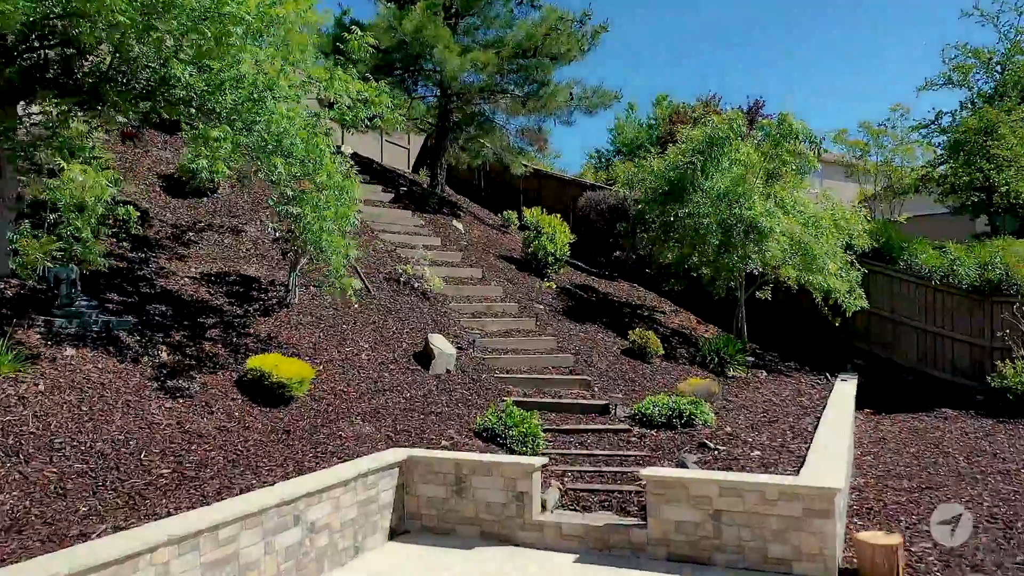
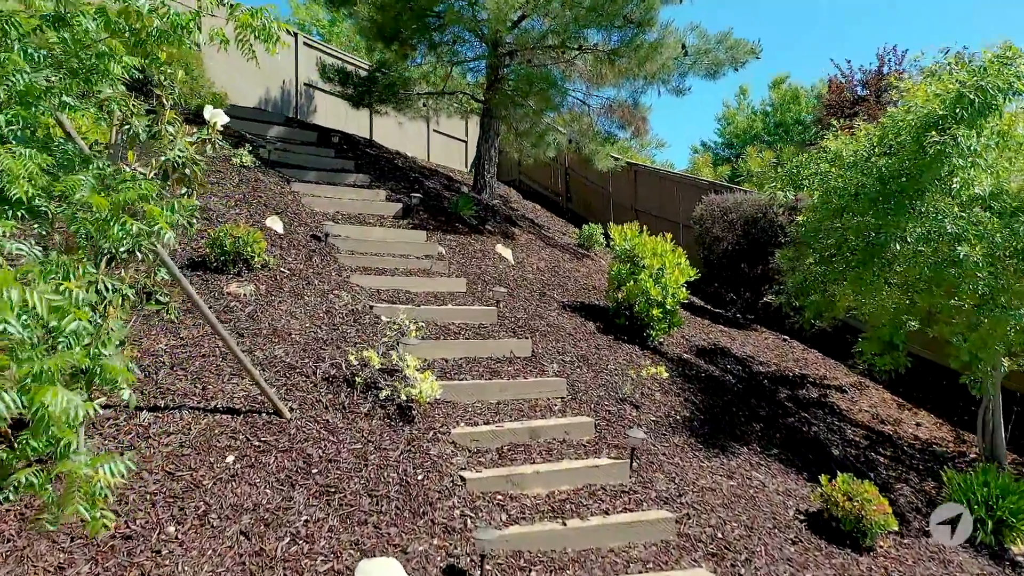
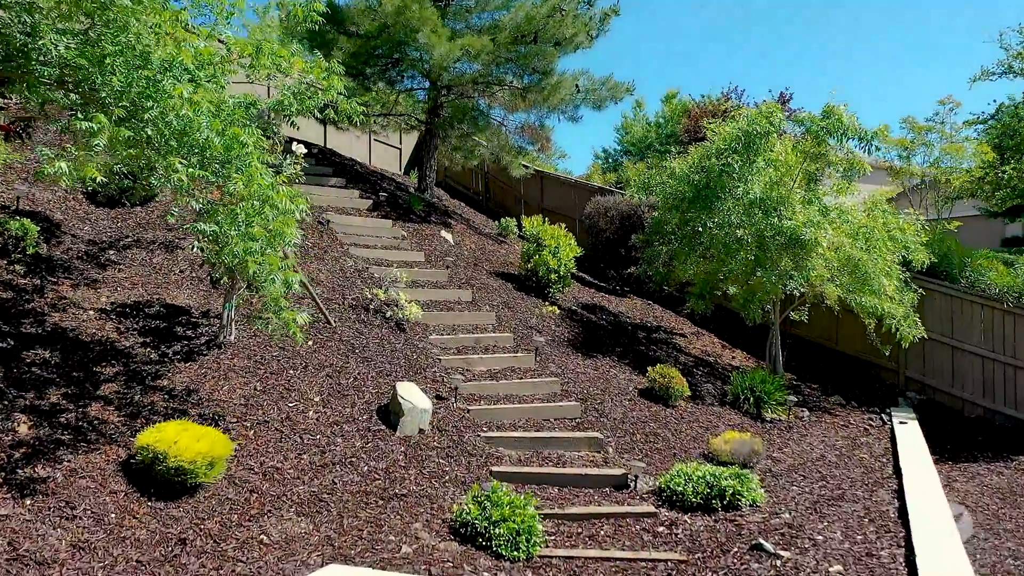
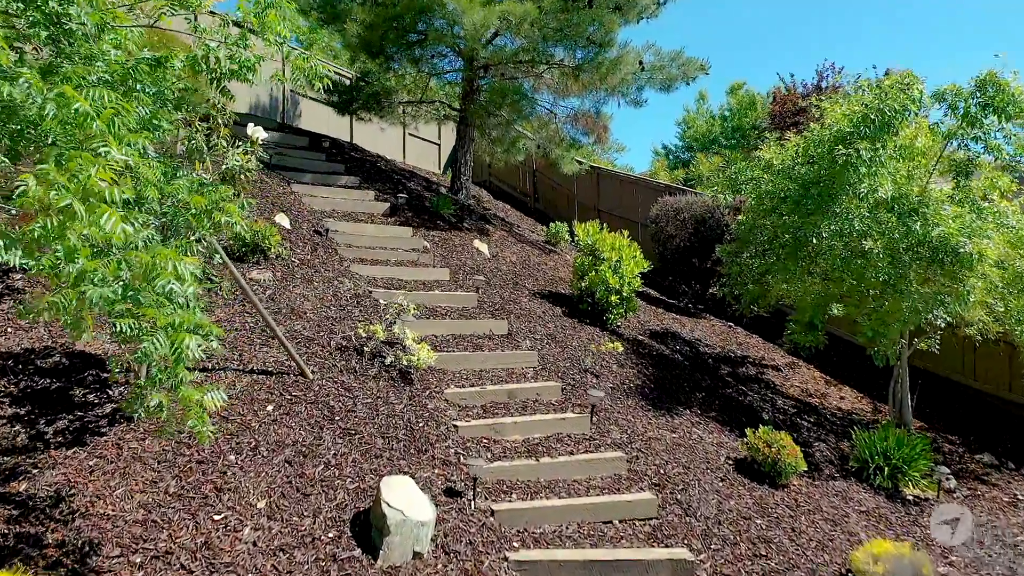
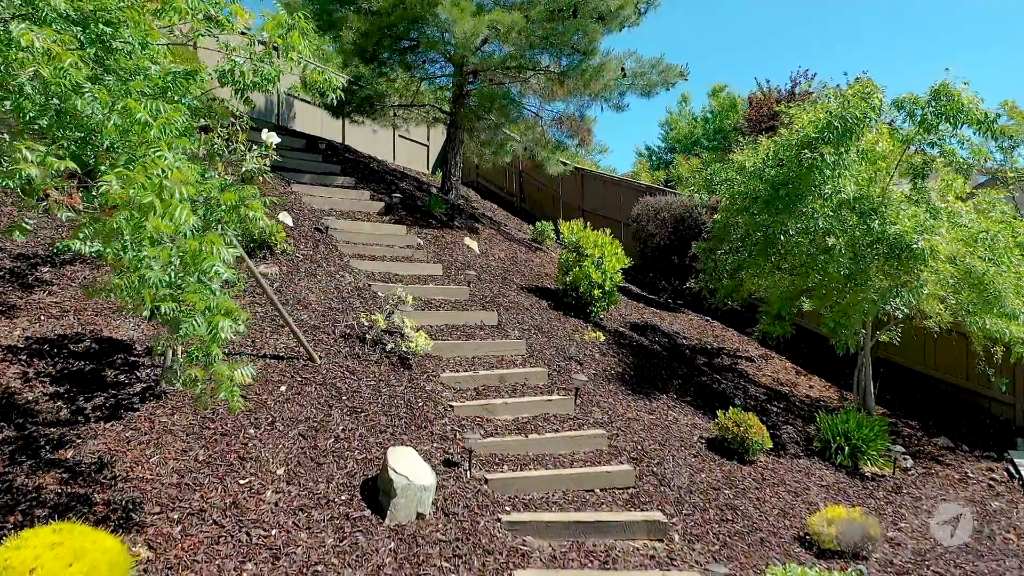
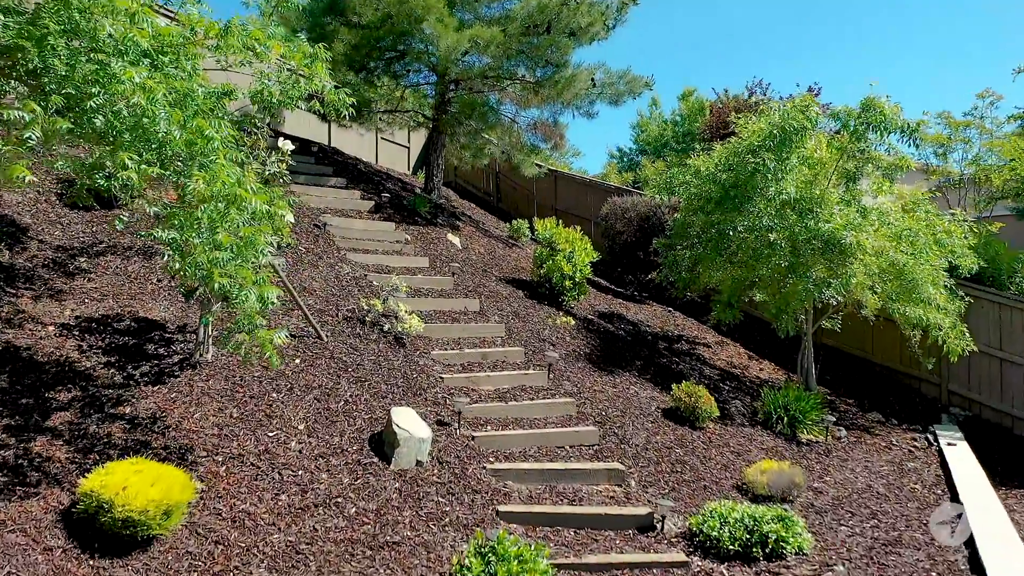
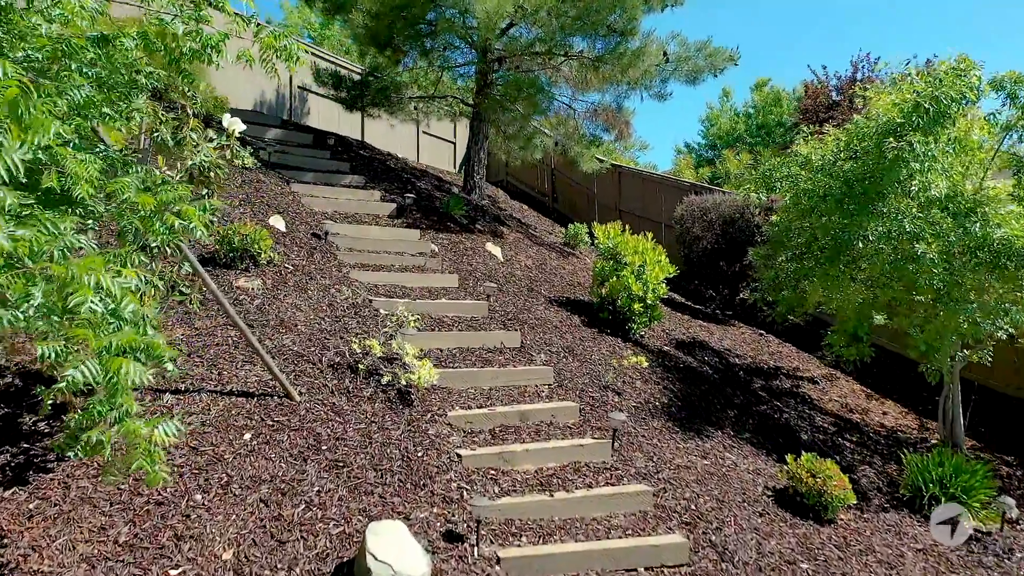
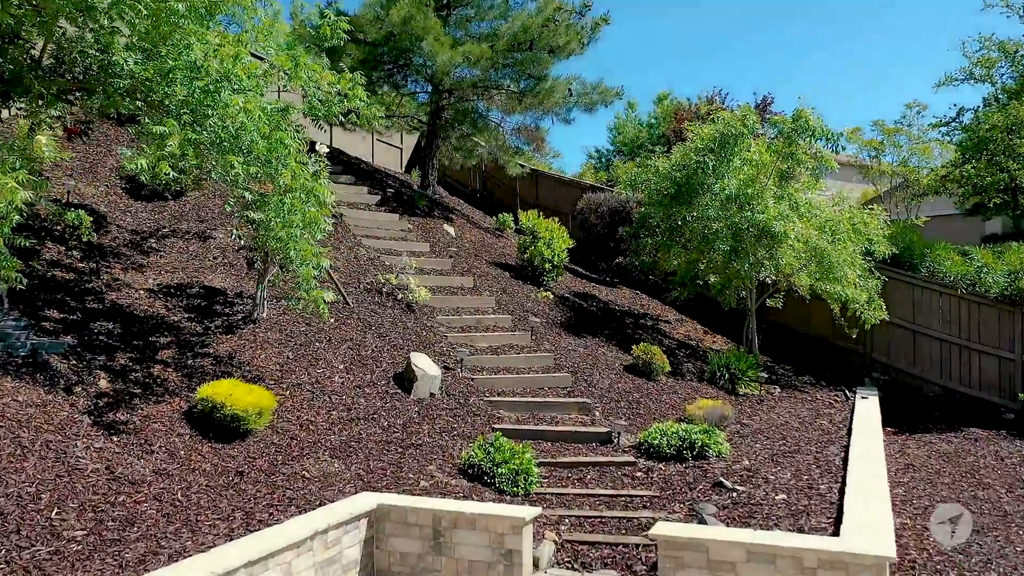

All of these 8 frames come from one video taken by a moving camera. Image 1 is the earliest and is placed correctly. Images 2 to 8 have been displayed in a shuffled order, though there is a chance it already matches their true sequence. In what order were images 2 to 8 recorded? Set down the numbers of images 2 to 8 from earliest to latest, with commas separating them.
8, 3, 6, 5, 4, 7, 2
